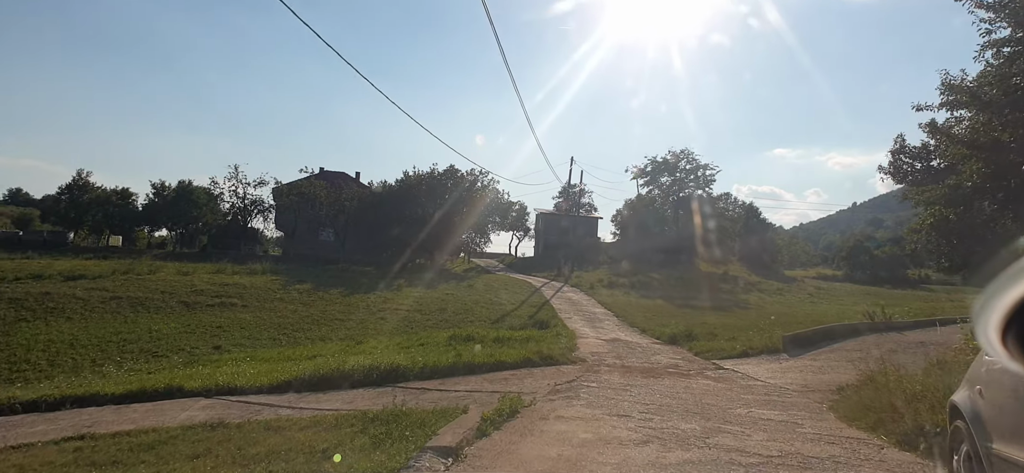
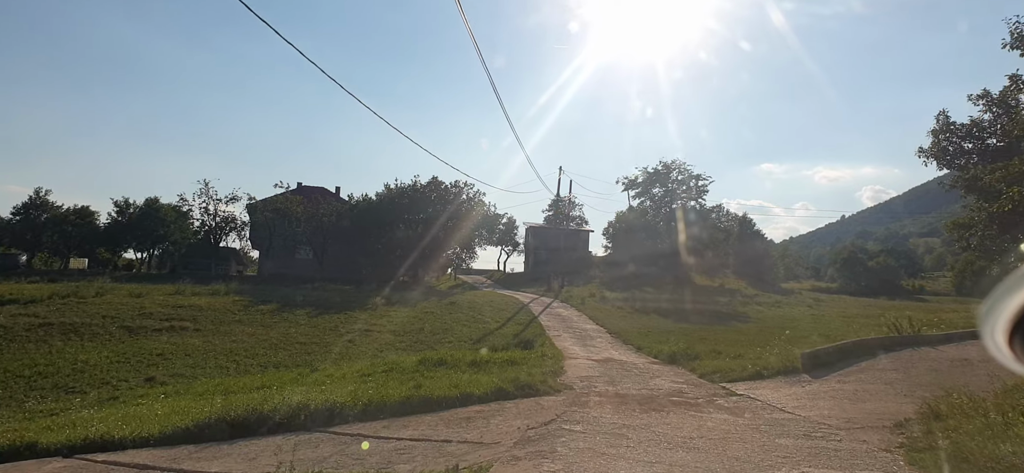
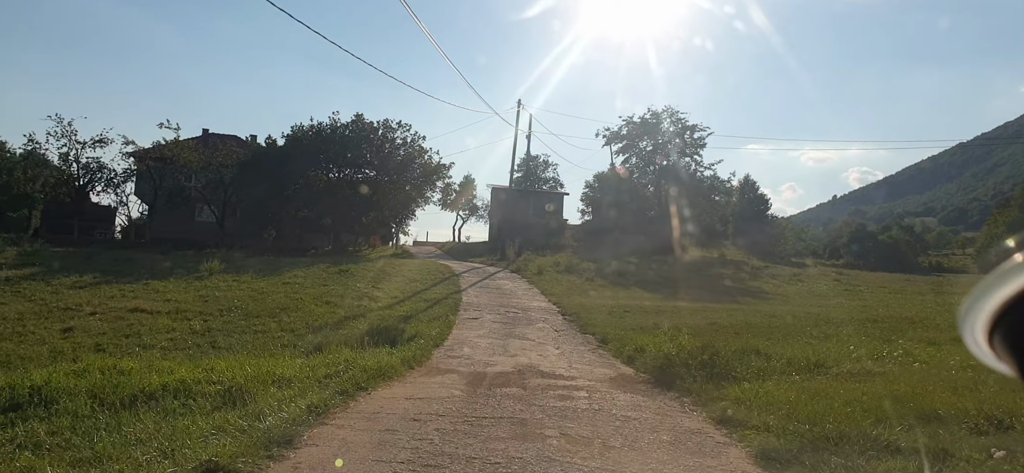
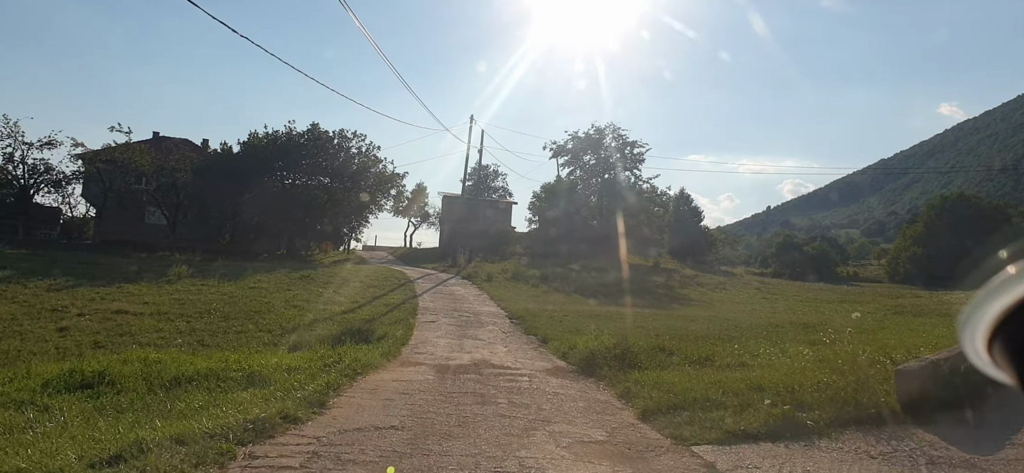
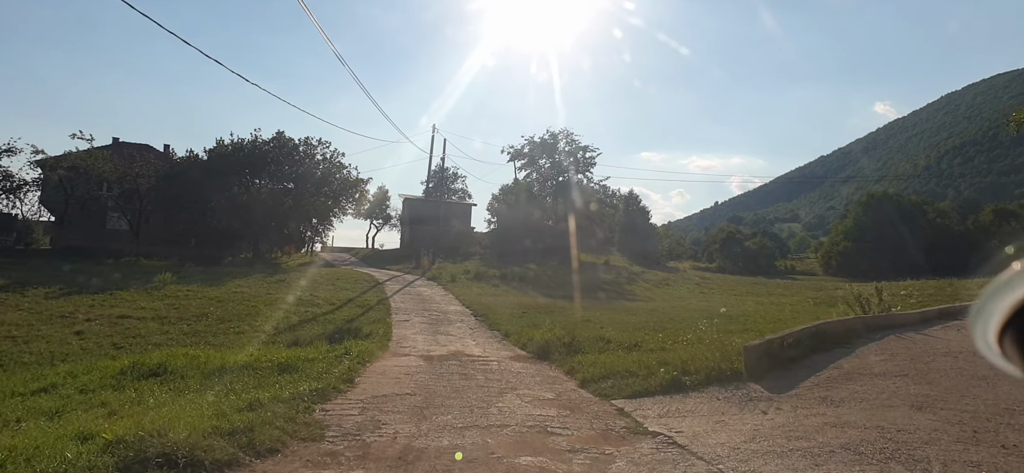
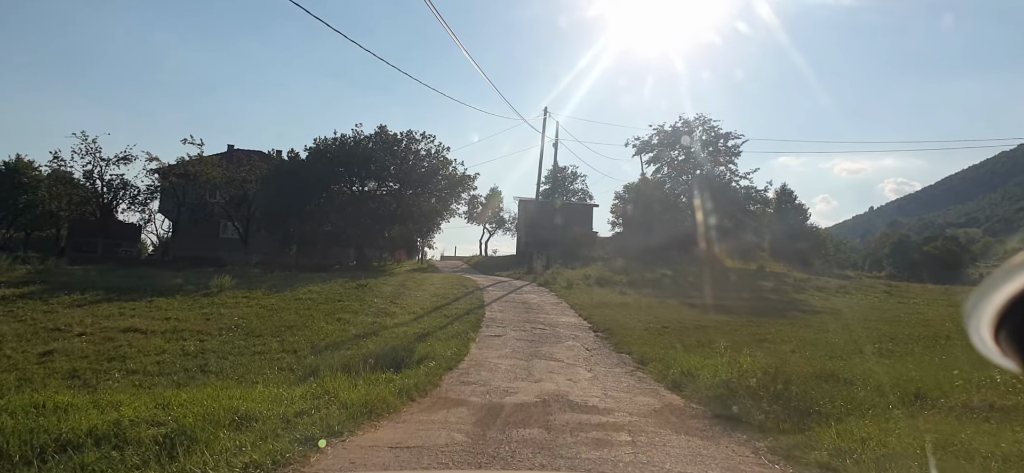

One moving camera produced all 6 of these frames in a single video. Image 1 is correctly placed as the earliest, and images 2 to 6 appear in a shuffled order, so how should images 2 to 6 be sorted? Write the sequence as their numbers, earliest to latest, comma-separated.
2, 5, 4, 3, 6
